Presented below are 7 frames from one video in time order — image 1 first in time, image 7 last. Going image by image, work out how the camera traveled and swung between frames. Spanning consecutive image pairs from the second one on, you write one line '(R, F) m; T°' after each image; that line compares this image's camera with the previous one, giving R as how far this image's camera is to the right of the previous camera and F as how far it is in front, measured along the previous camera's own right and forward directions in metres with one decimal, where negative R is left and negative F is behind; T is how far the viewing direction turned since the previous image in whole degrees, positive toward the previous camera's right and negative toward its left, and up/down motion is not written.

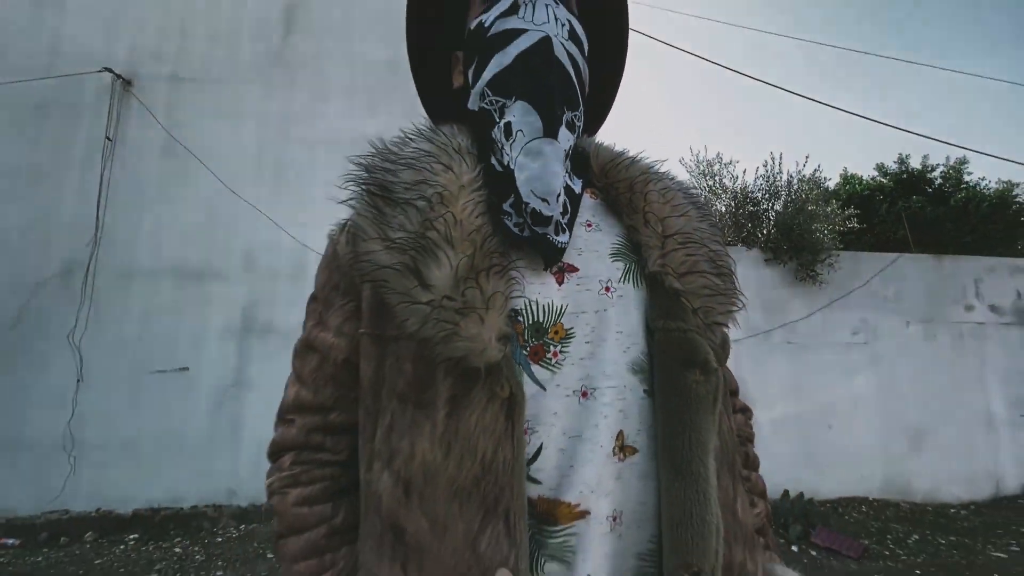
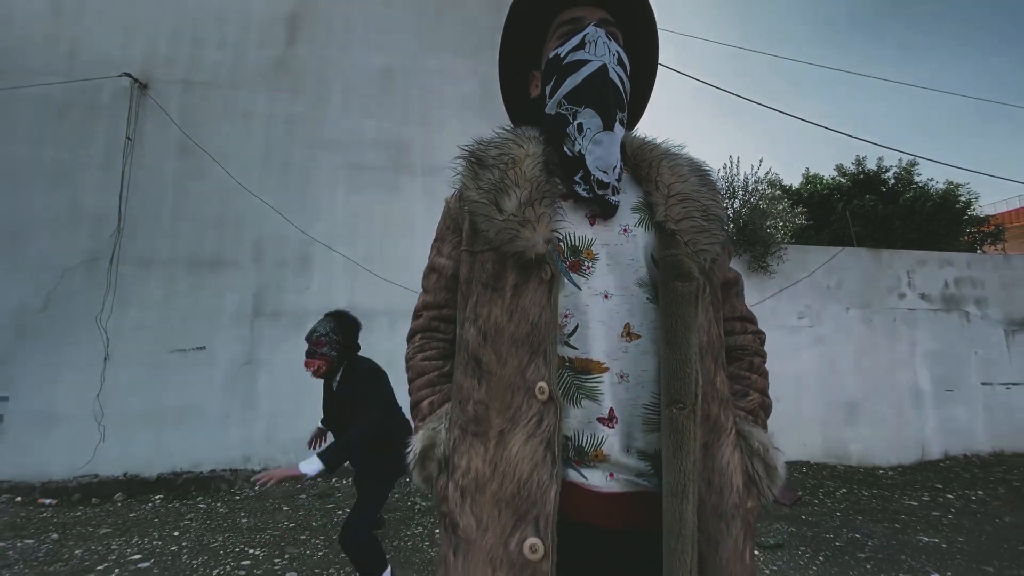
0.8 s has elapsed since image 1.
(0.0, -0.6) m; +2°
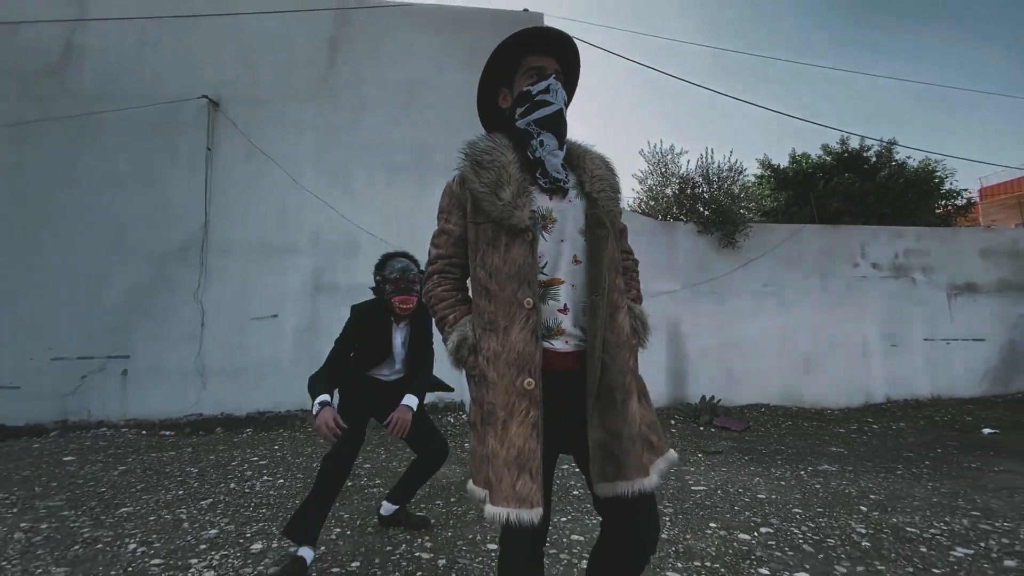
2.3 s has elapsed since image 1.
(+0.1, -1.2) m; -1°
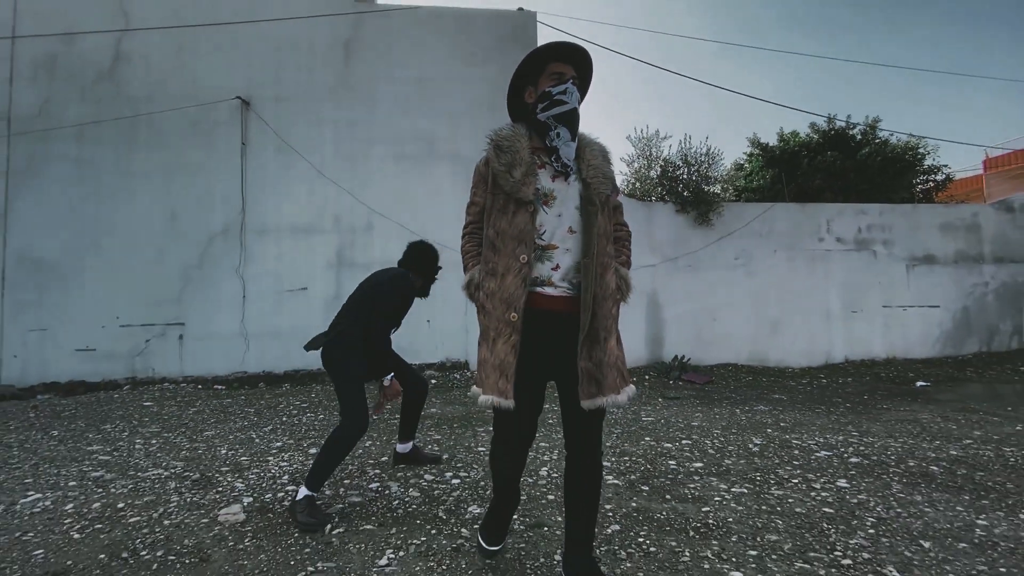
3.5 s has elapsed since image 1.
(+0.2, -0.9) m; -1°
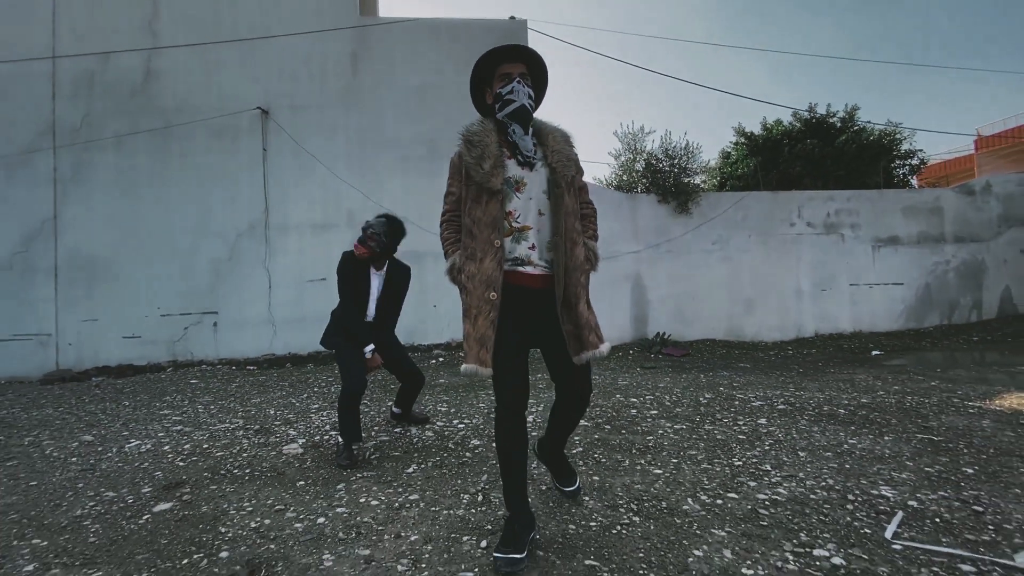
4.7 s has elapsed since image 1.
(+0.1, -0.8) m; 0°
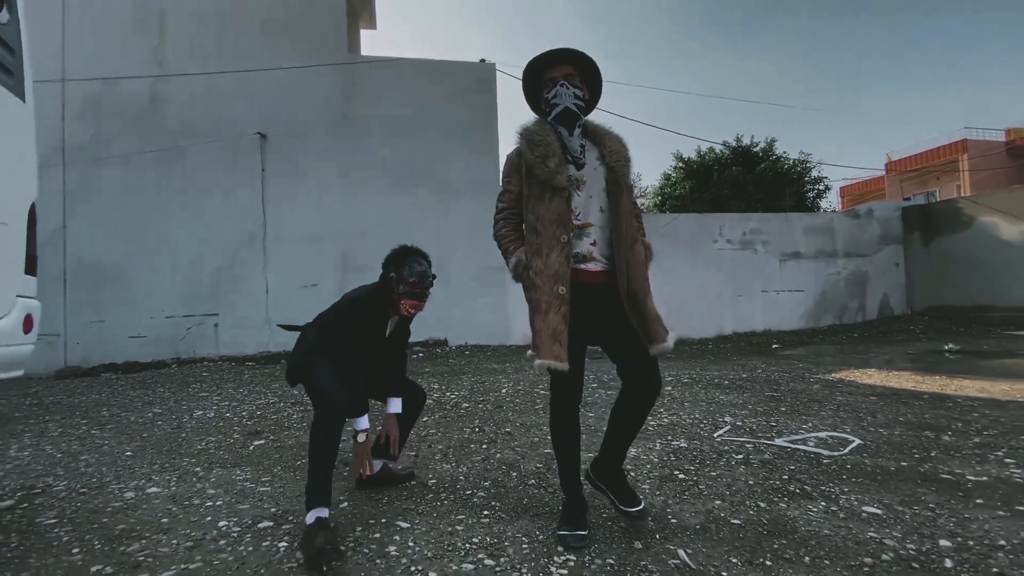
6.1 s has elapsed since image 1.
(-0.2, -1.4) m; +5°
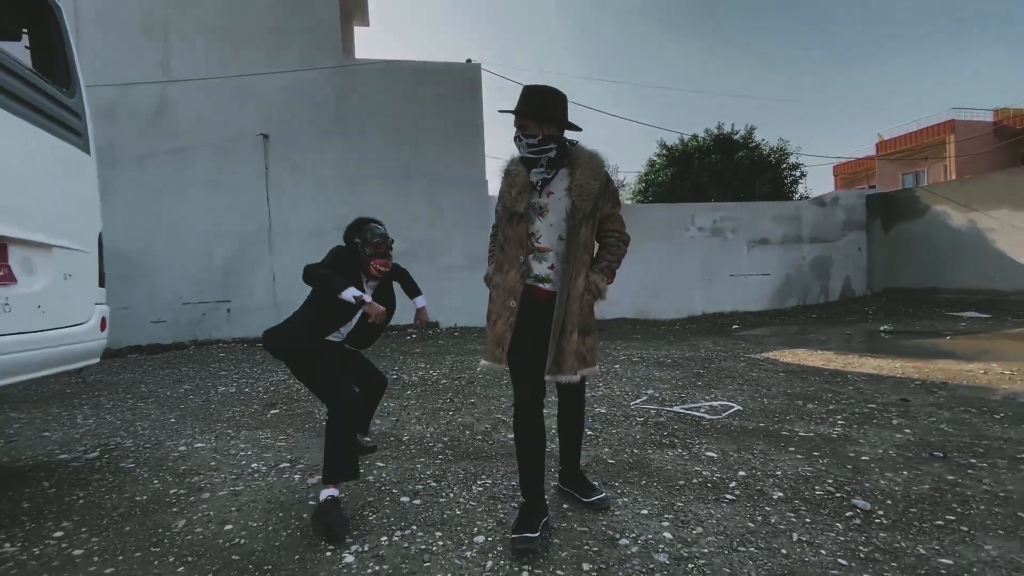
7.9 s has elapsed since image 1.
(+0.4, -0.9) m; 0°
